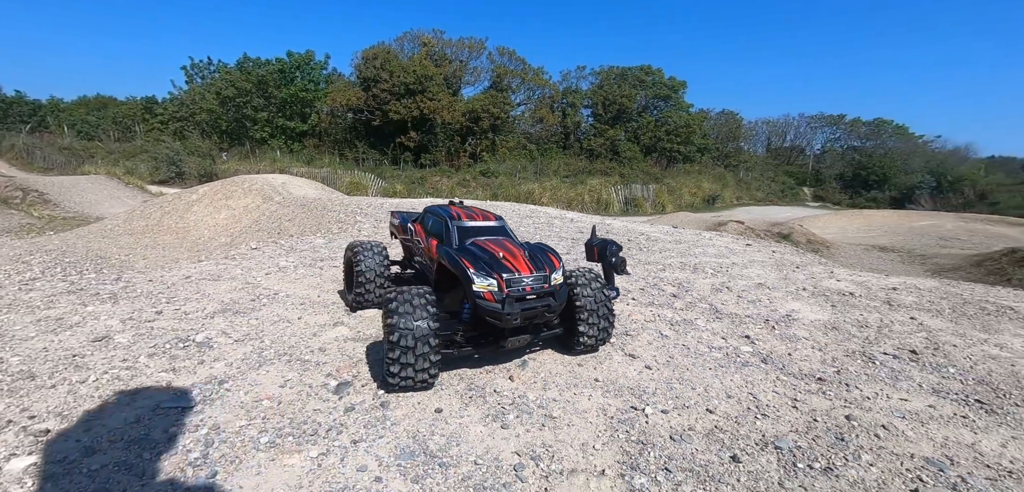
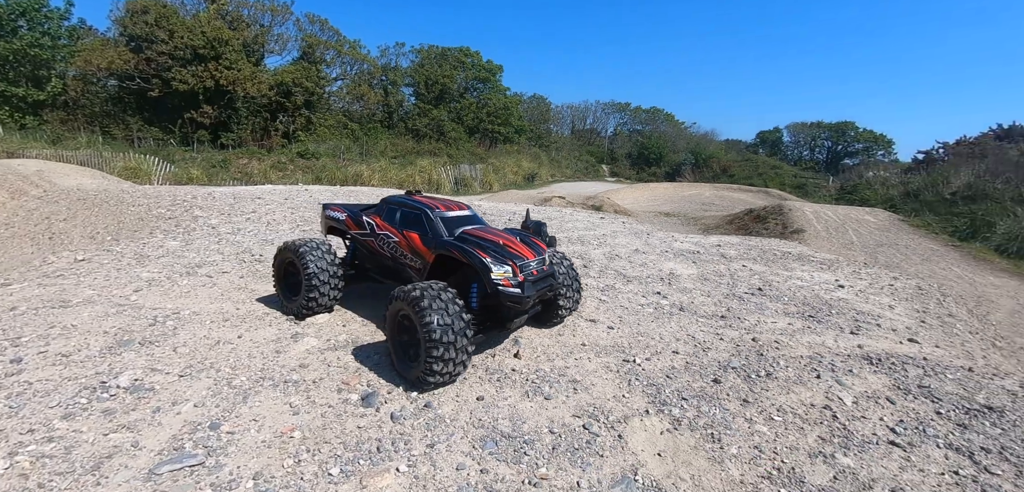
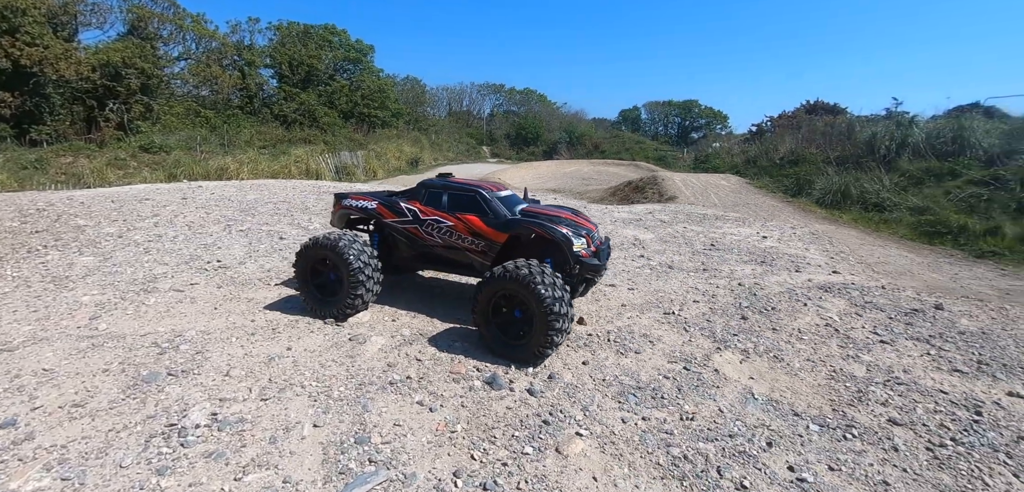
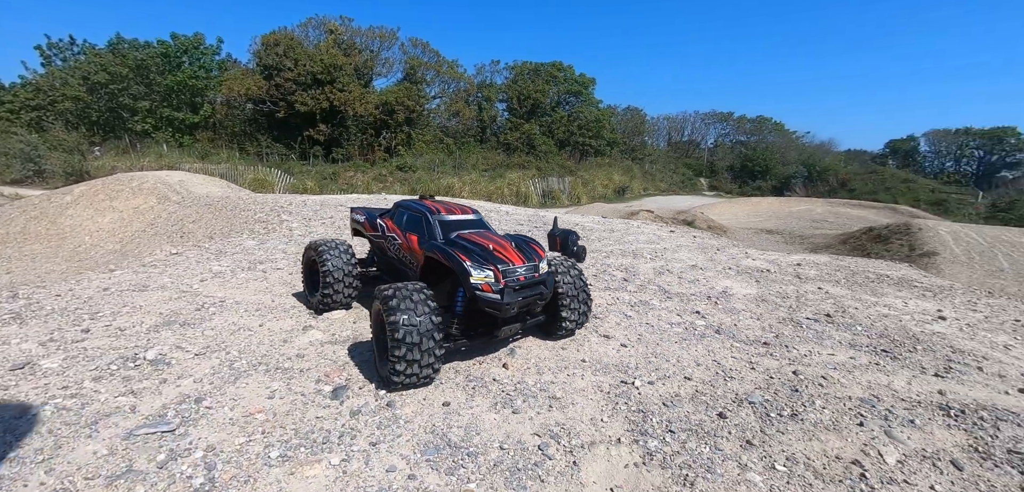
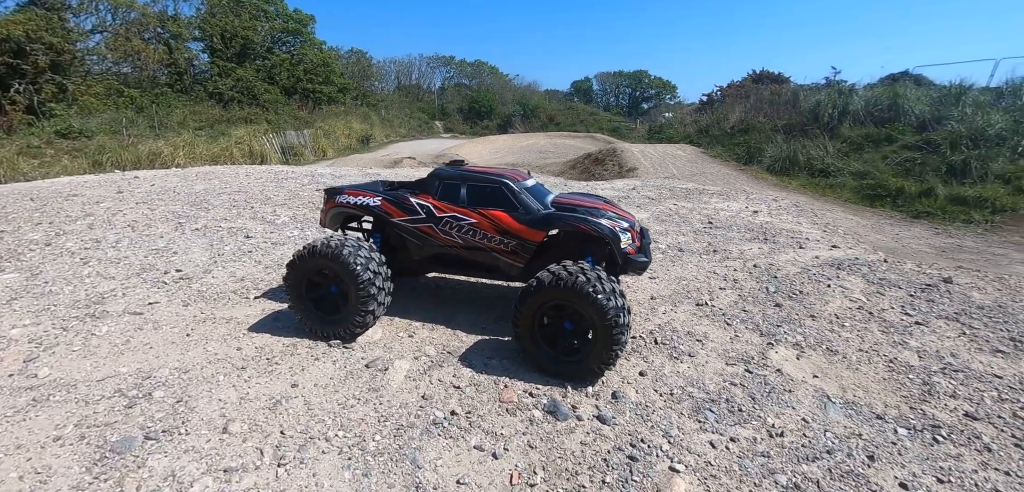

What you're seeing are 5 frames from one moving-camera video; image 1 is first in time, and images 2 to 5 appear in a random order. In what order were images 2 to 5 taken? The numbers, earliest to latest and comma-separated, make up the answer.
4, 2, 3, 5
